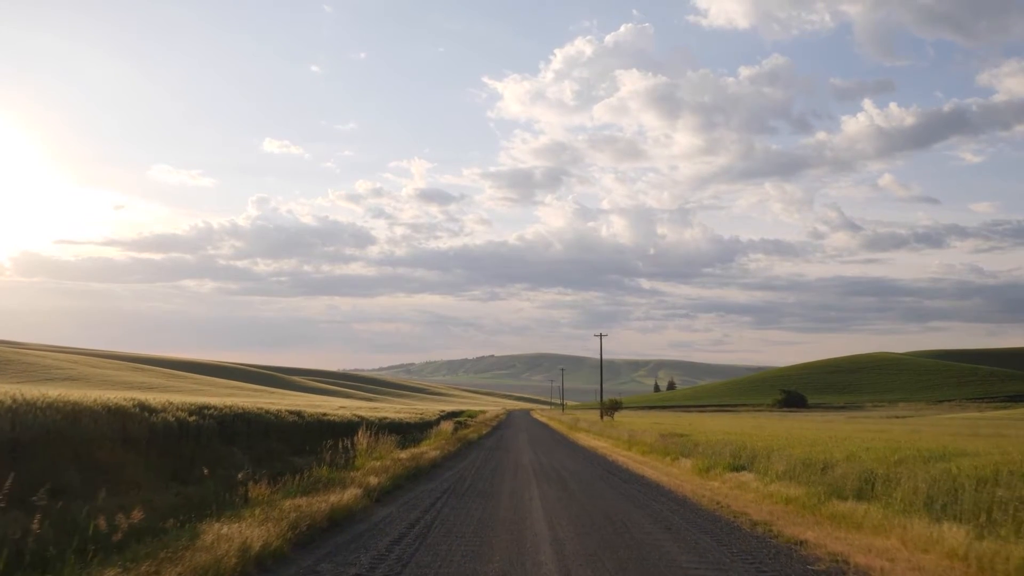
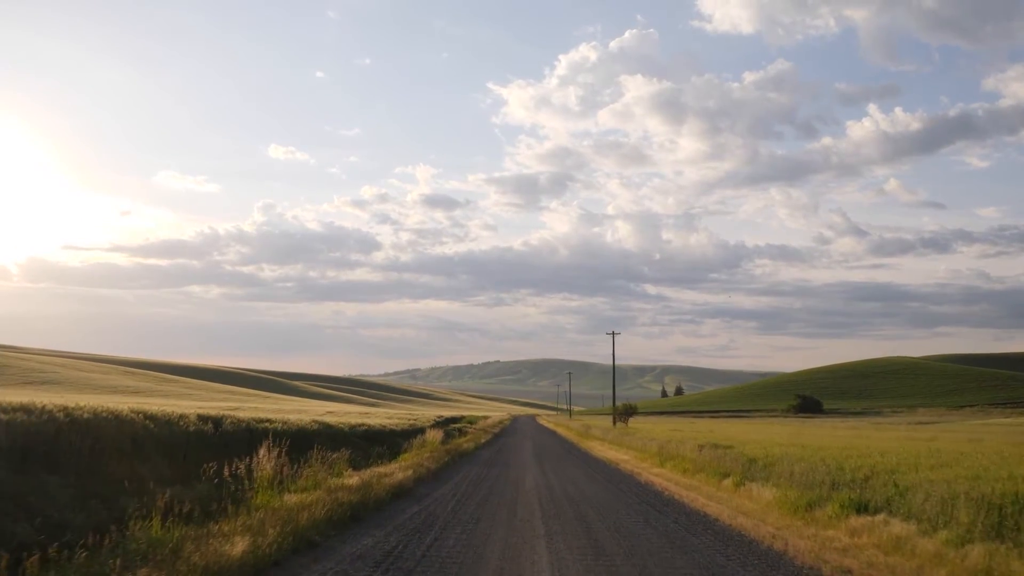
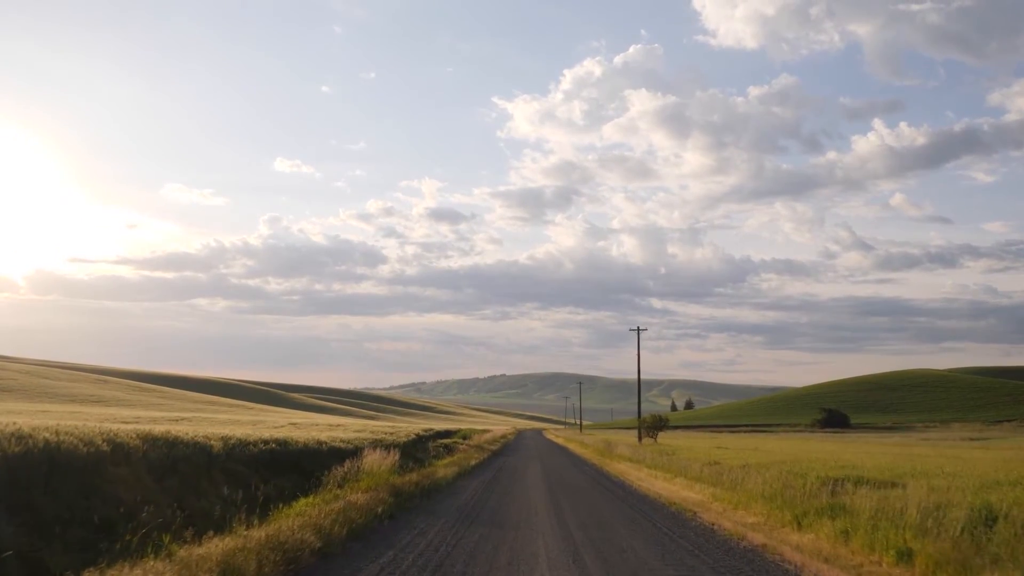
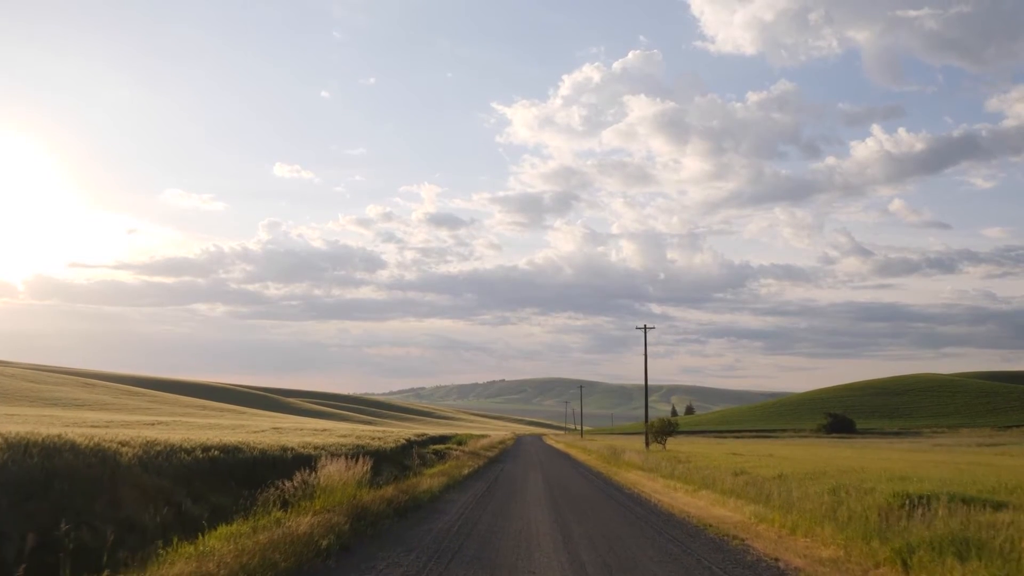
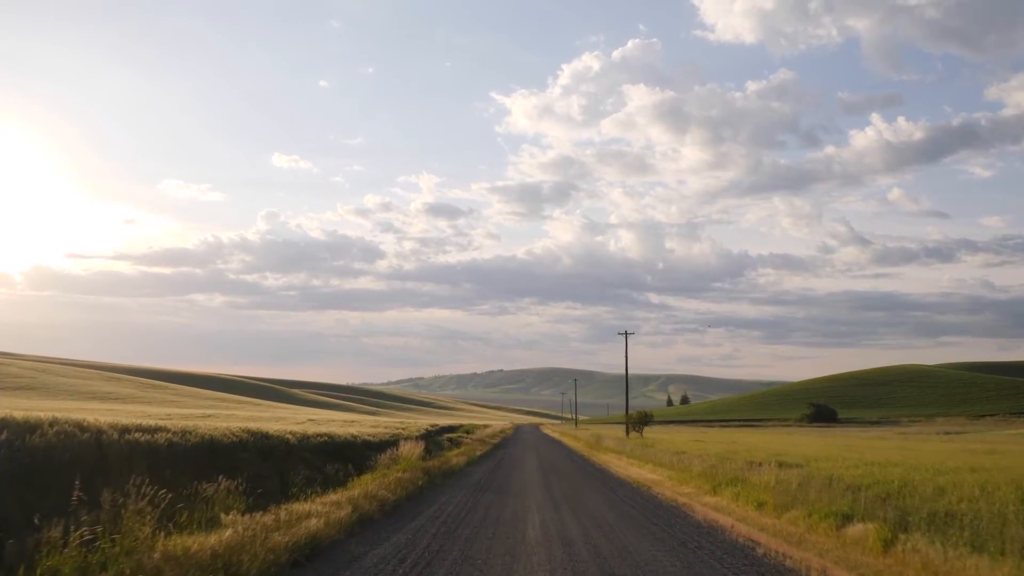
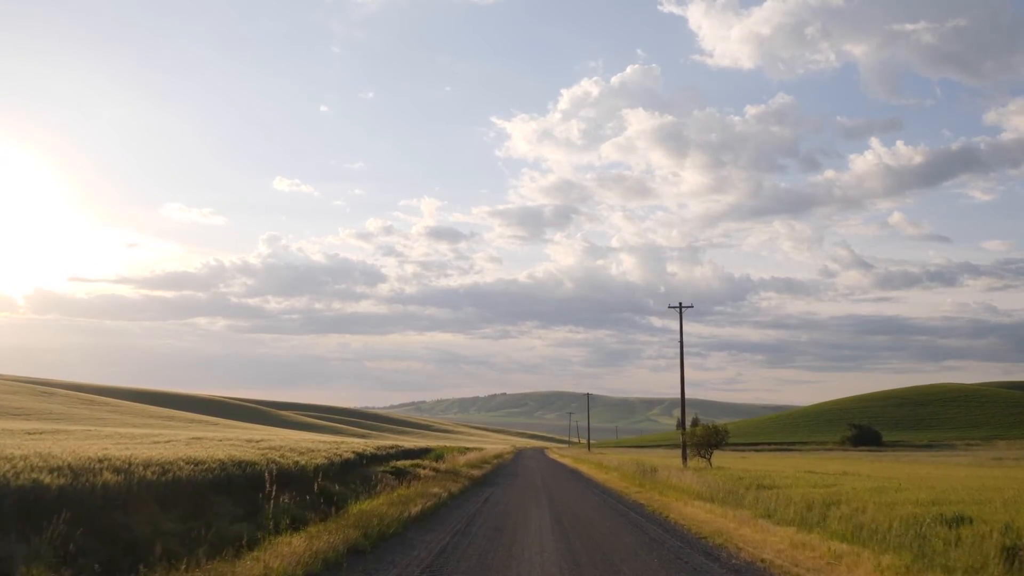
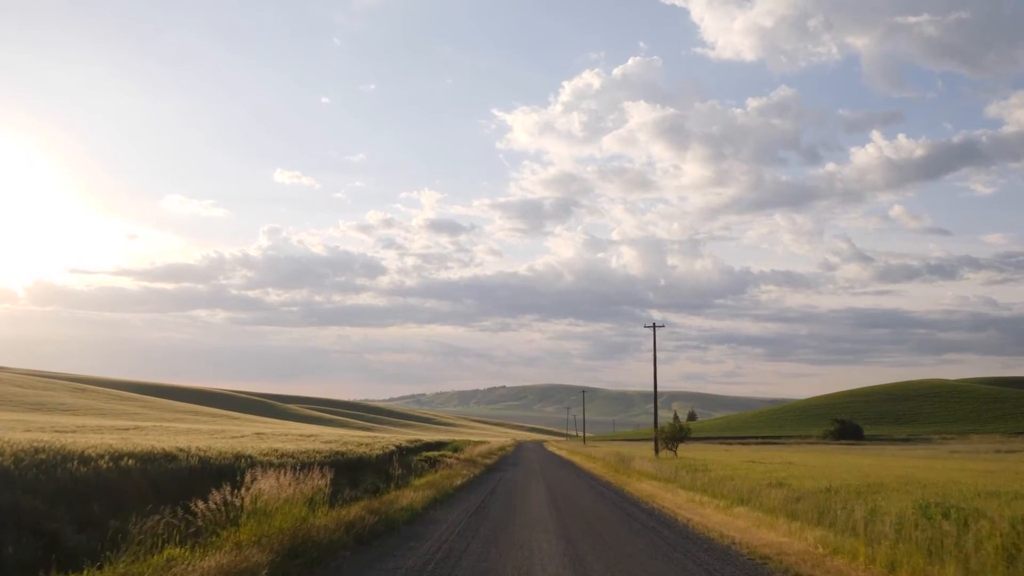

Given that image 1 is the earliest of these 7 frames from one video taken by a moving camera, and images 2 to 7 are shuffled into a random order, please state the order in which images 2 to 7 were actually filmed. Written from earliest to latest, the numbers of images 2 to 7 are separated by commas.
2, 5, 3, 4, 7, 6
